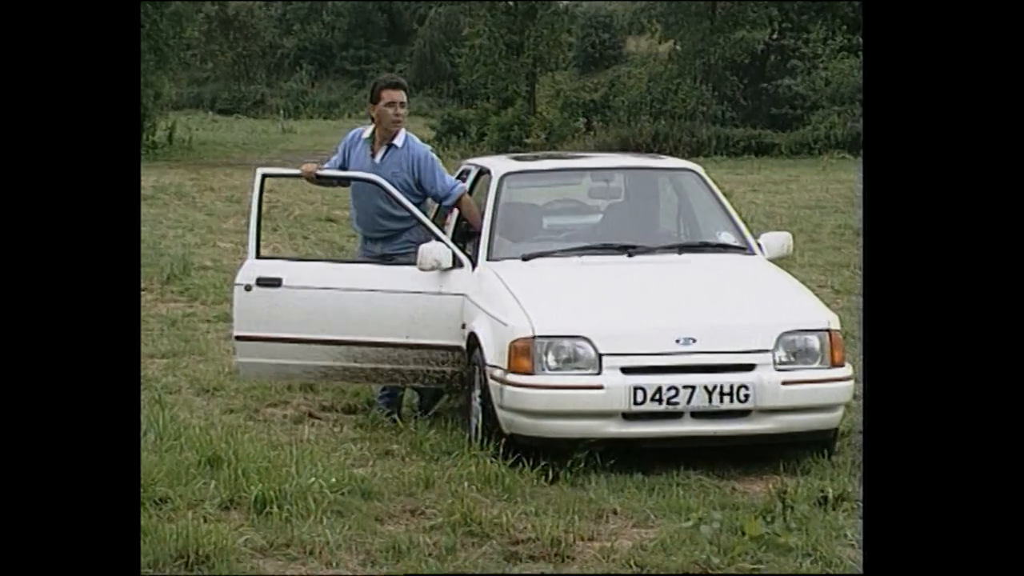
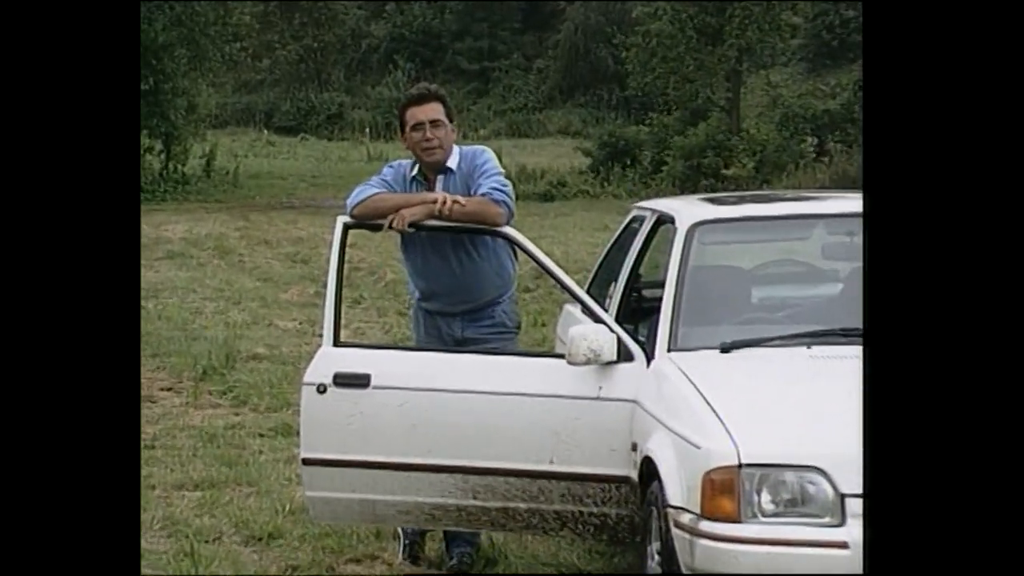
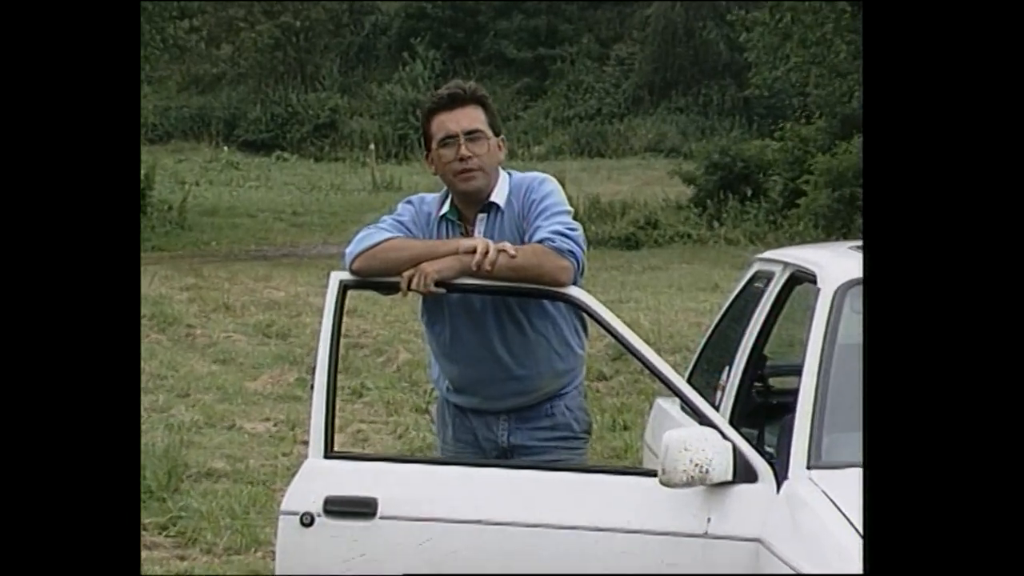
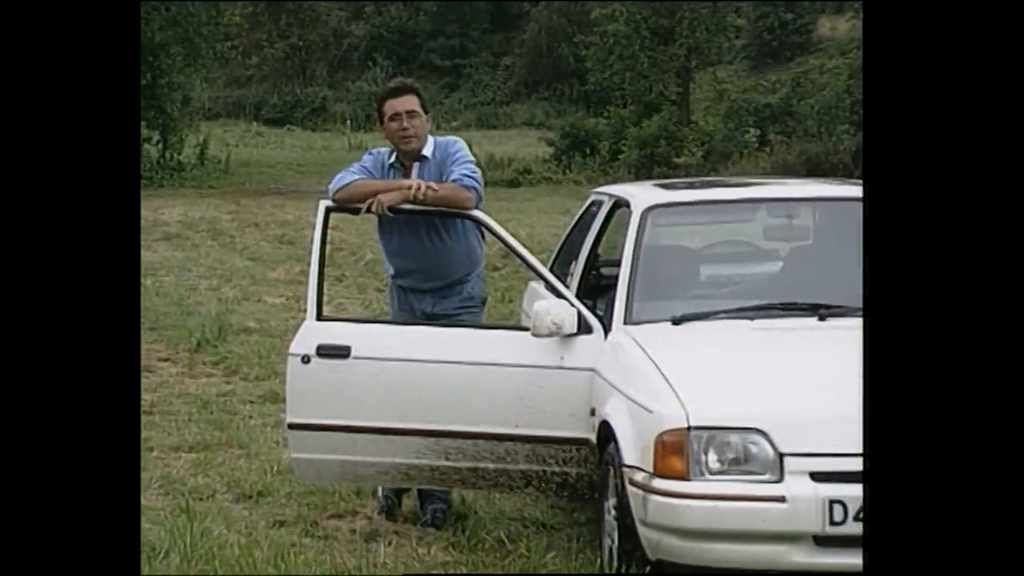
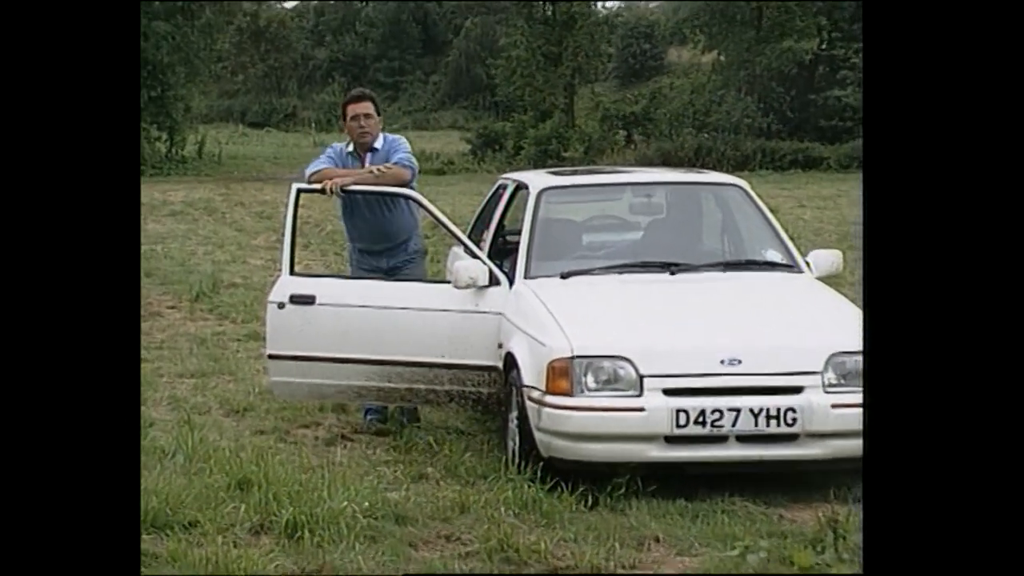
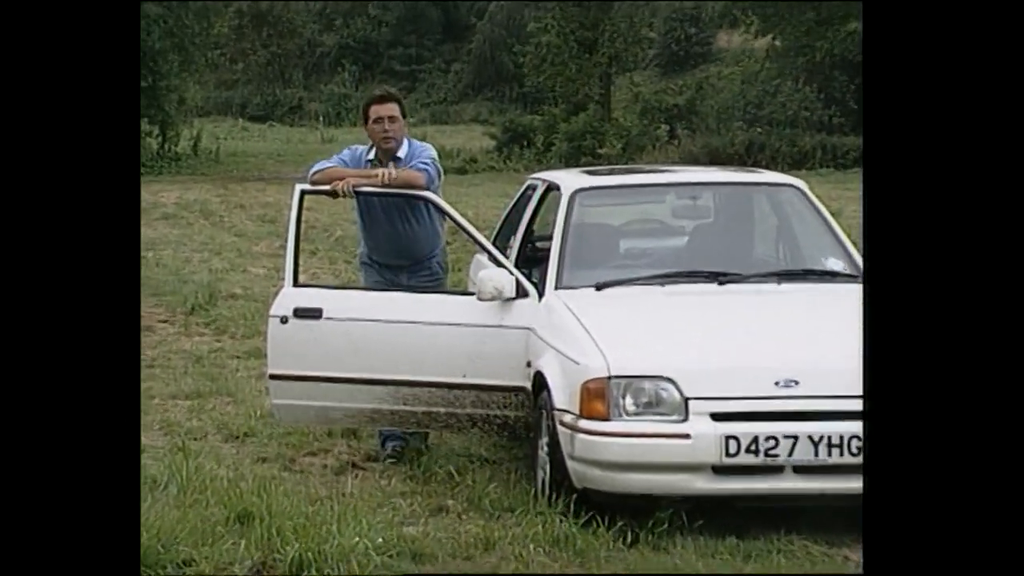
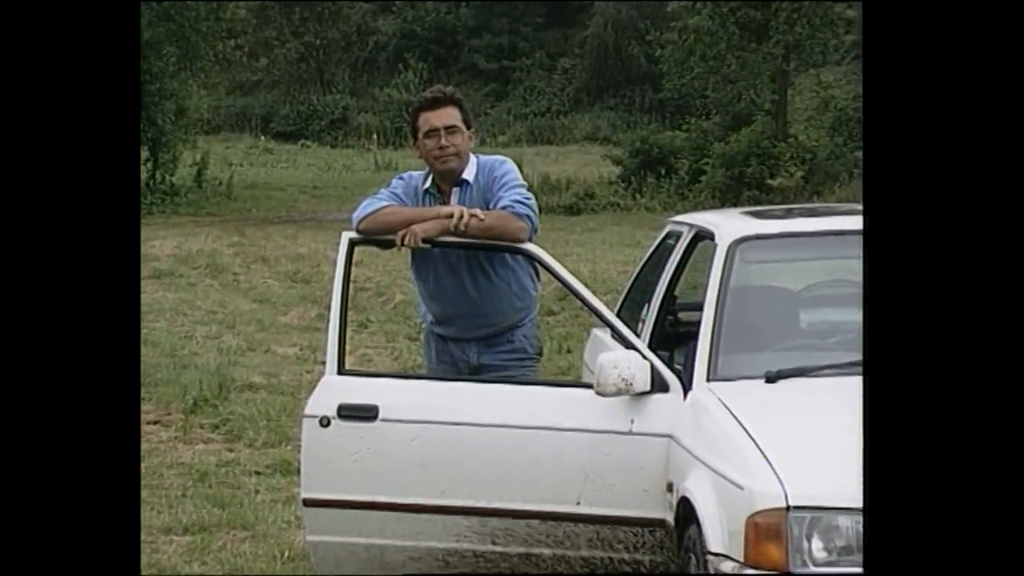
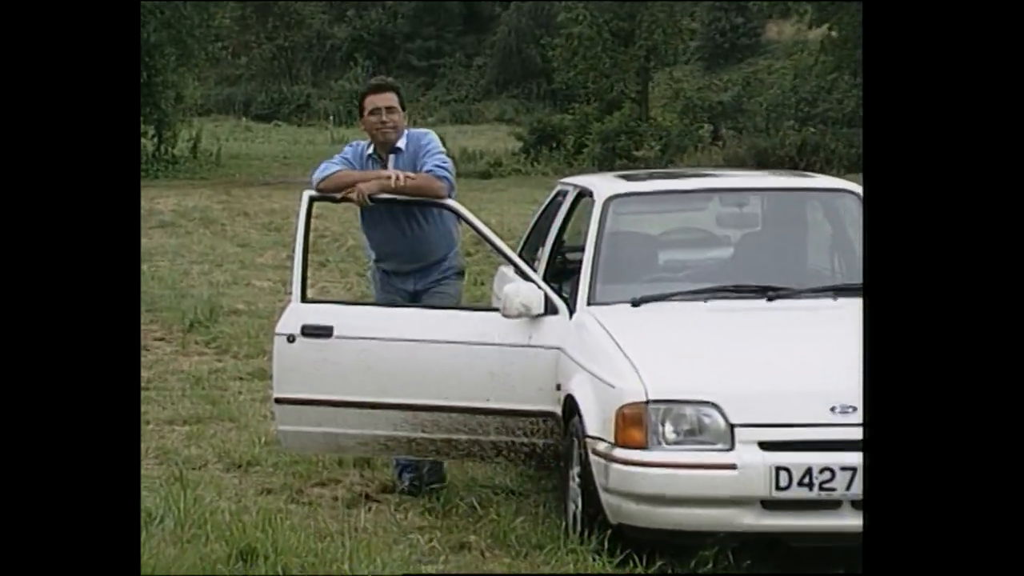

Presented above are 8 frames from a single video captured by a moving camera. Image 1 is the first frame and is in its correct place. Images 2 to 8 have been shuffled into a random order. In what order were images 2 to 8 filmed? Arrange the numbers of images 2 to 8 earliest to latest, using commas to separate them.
5, 6, 8, 4, 2, 7, 3
